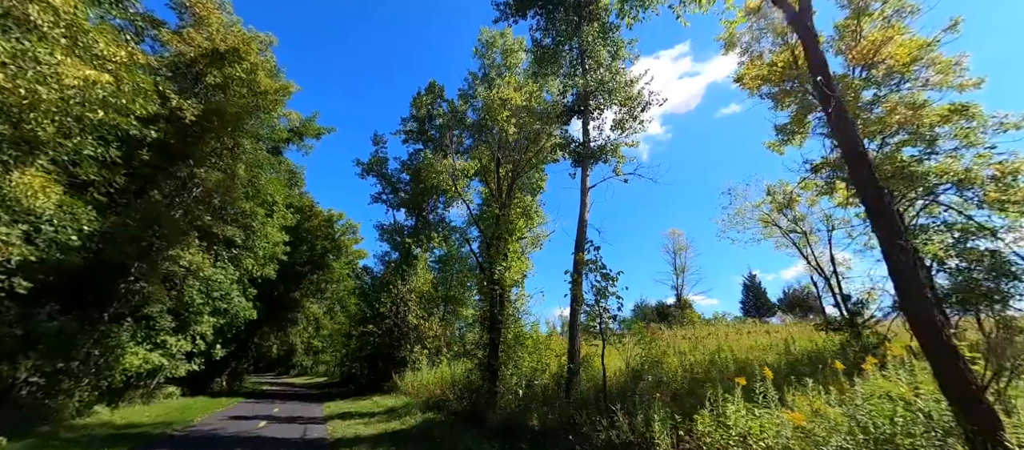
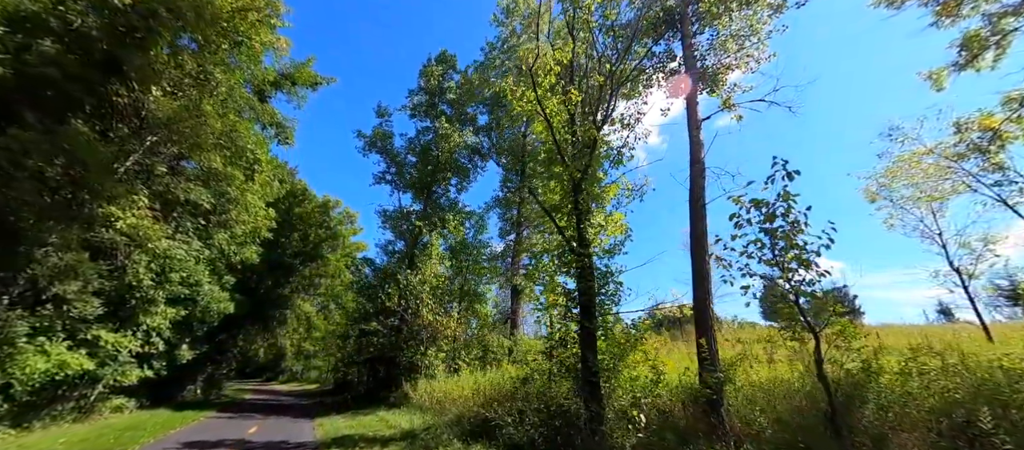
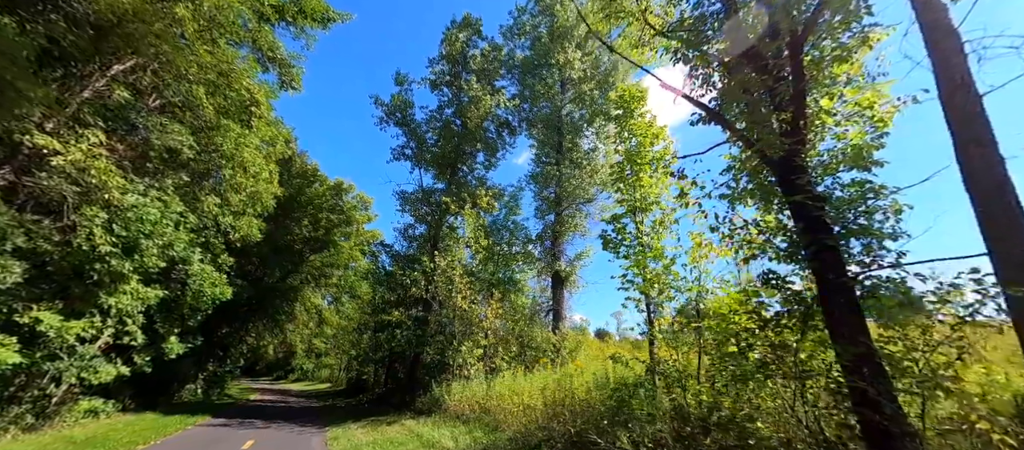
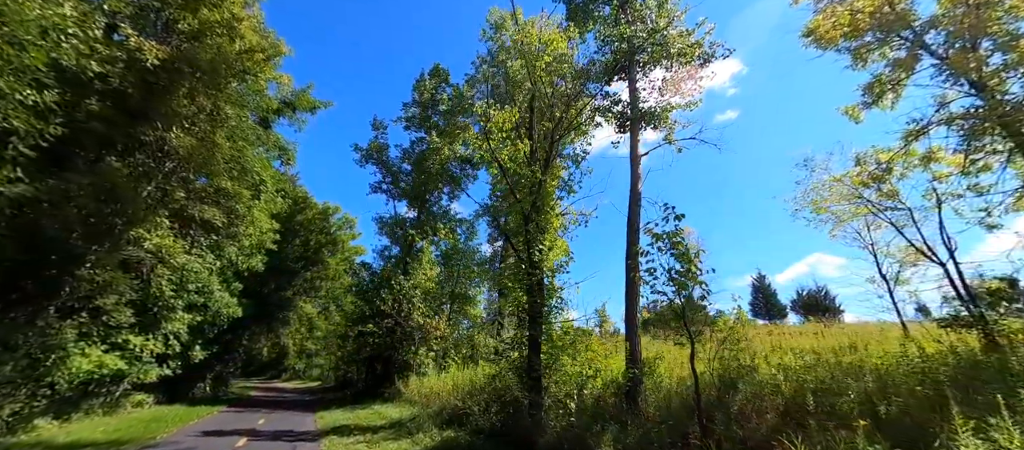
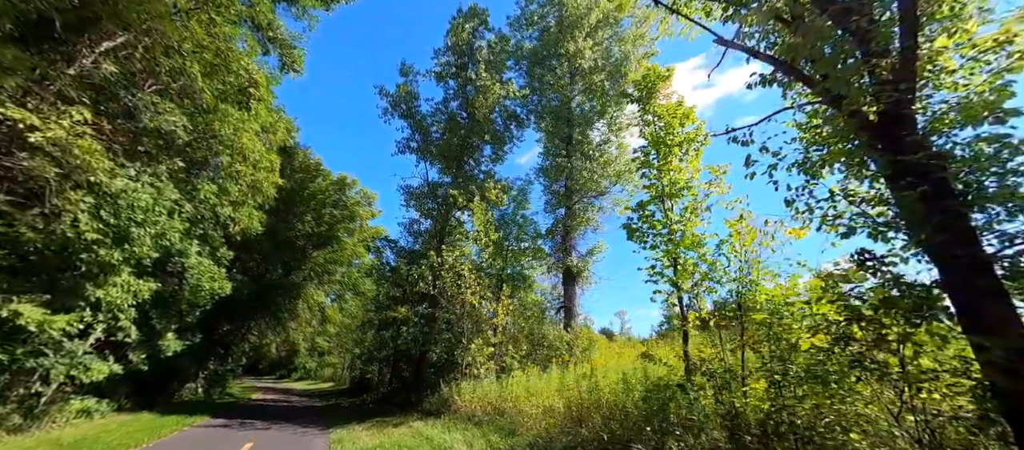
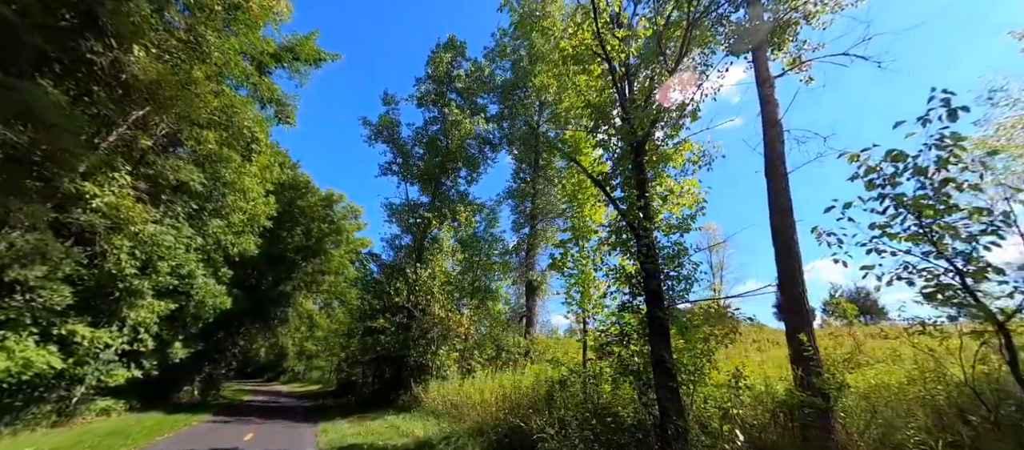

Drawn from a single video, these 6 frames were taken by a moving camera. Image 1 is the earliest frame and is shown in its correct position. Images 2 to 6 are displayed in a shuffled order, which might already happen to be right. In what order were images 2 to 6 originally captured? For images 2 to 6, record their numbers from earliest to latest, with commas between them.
4, 2, 6, 3, 5
